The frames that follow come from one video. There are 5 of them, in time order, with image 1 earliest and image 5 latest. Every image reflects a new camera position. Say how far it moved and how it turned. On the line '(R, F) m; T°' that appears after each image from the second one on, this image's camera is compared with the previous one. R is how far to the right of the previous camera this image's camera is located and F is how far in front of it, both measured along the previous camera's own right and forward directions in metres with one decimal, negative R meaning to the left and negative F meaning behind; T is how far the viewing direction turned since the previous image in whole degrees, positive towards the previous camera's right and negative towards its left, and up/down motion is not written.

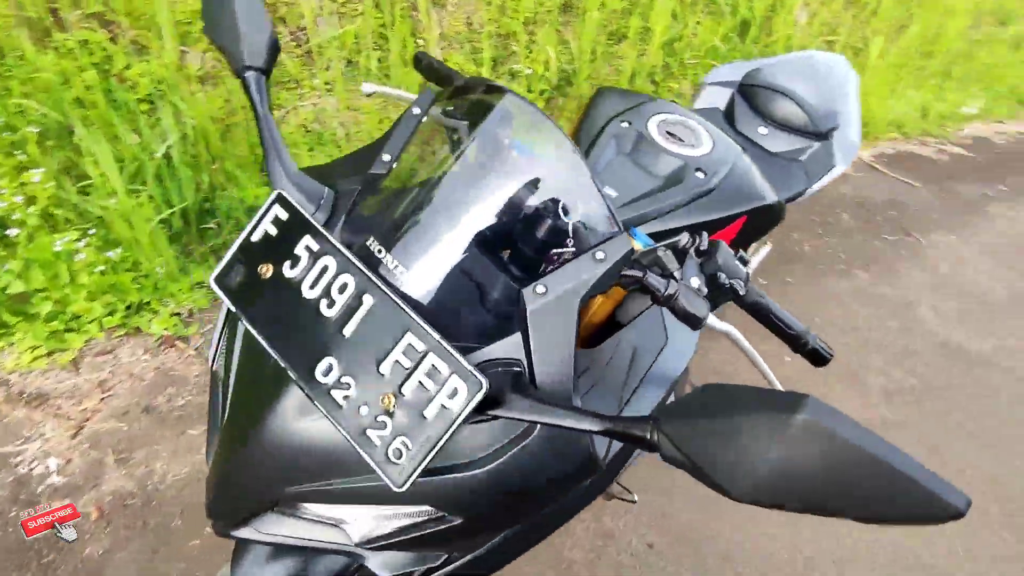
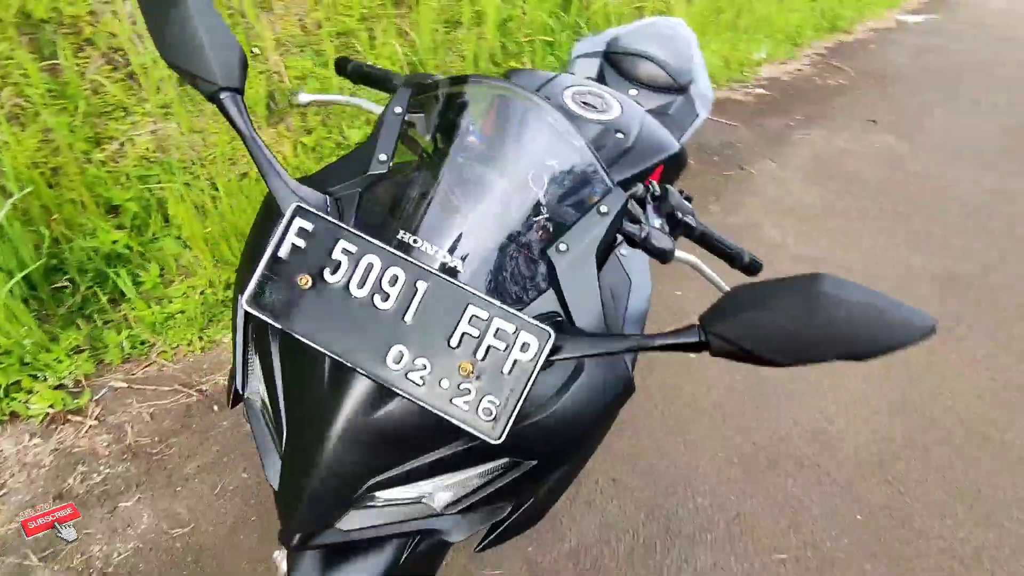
(-0.2, -0.1) m; +13°
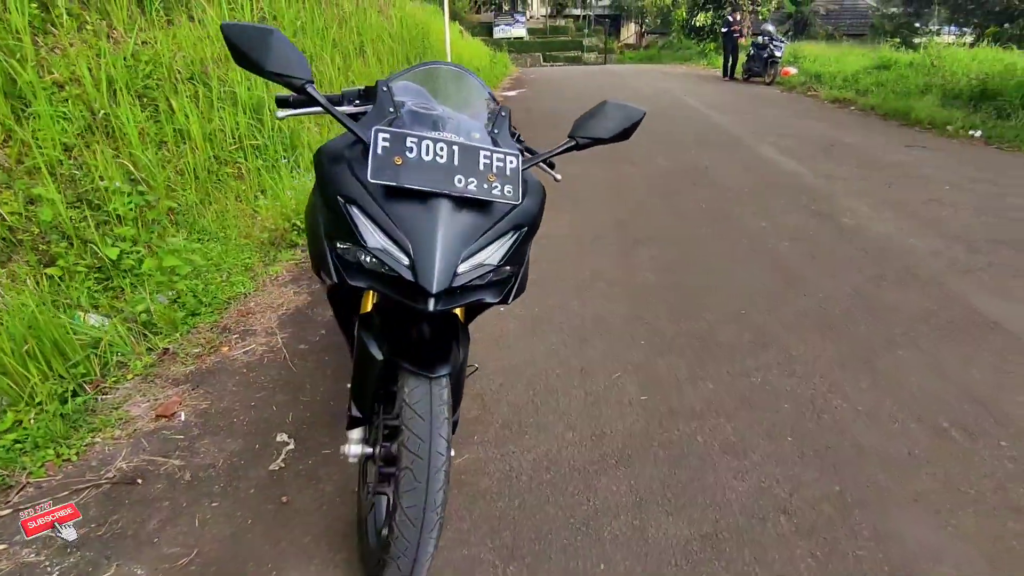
(-0.9, -0.6) m; +29°
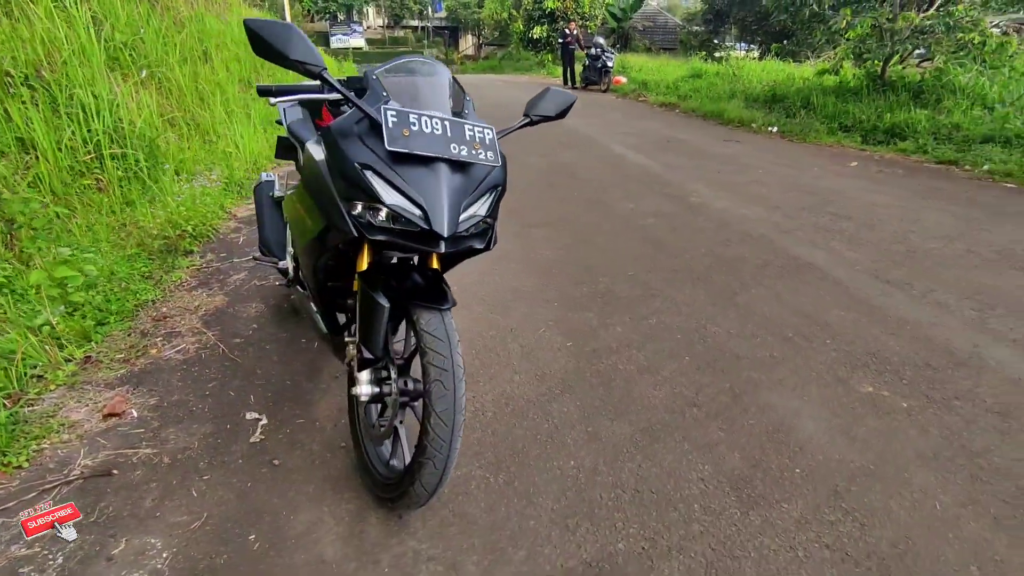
(-0.5, -0.4) m; +14°
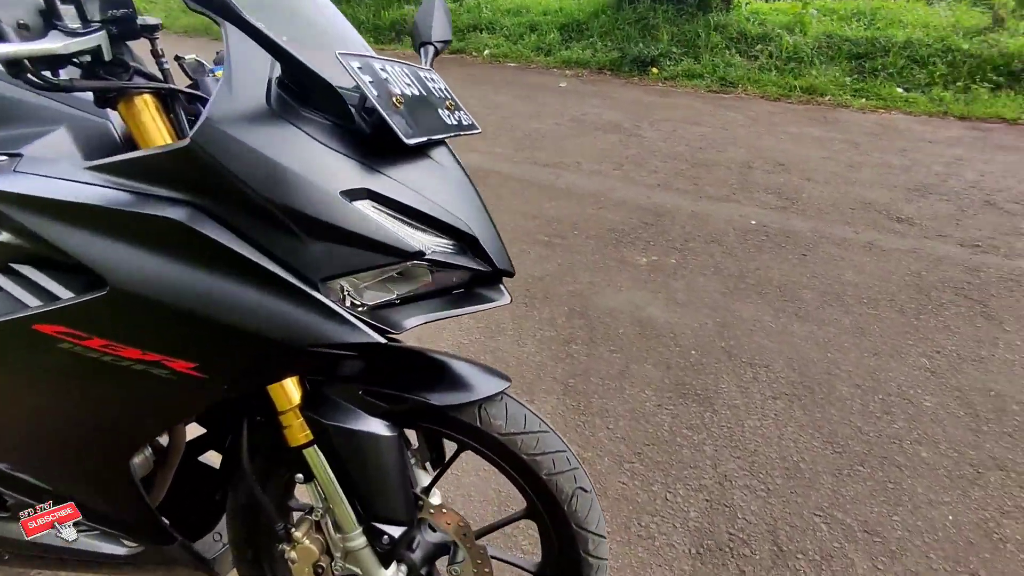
(-1.0, +1.1) m; +43°
